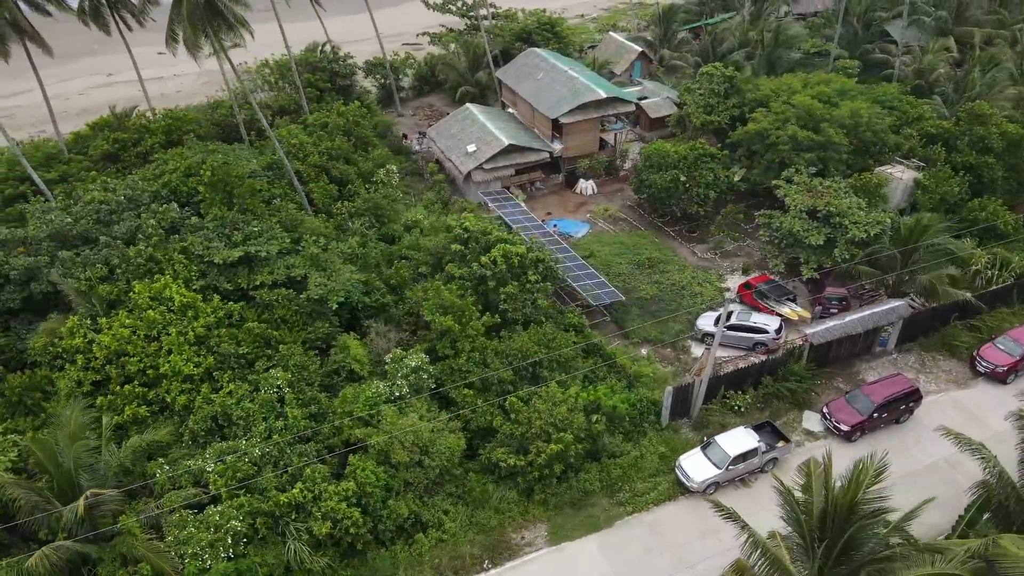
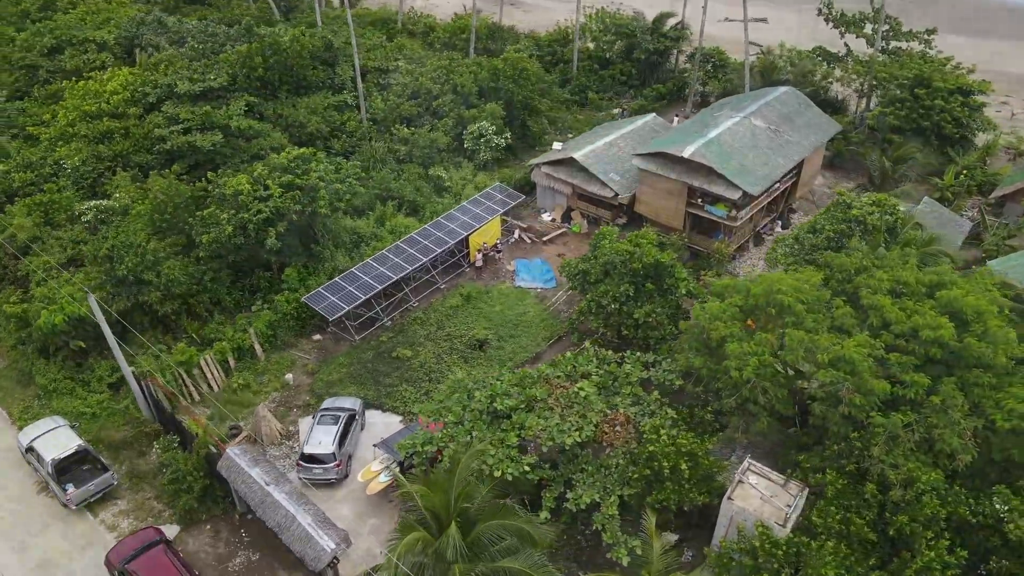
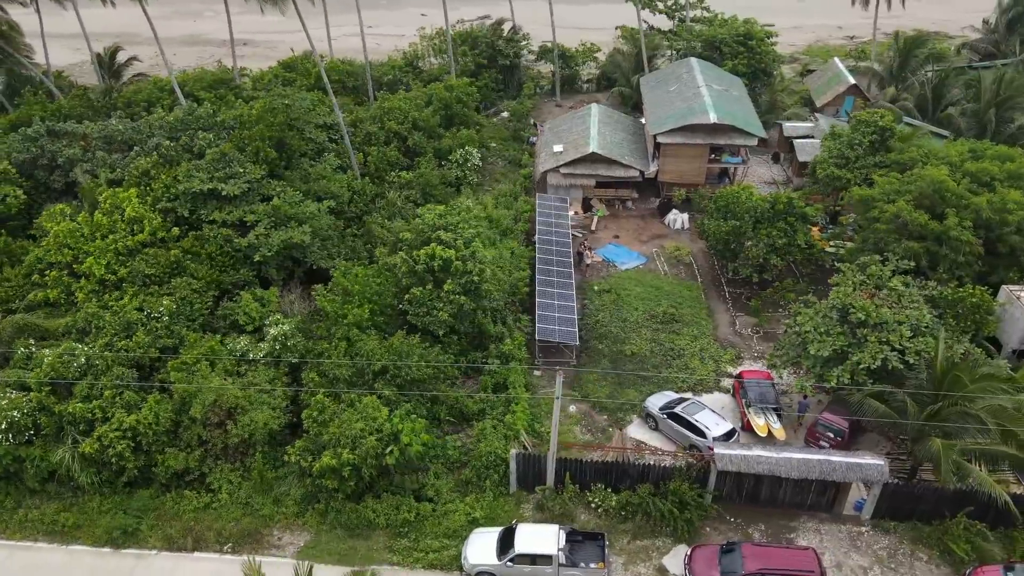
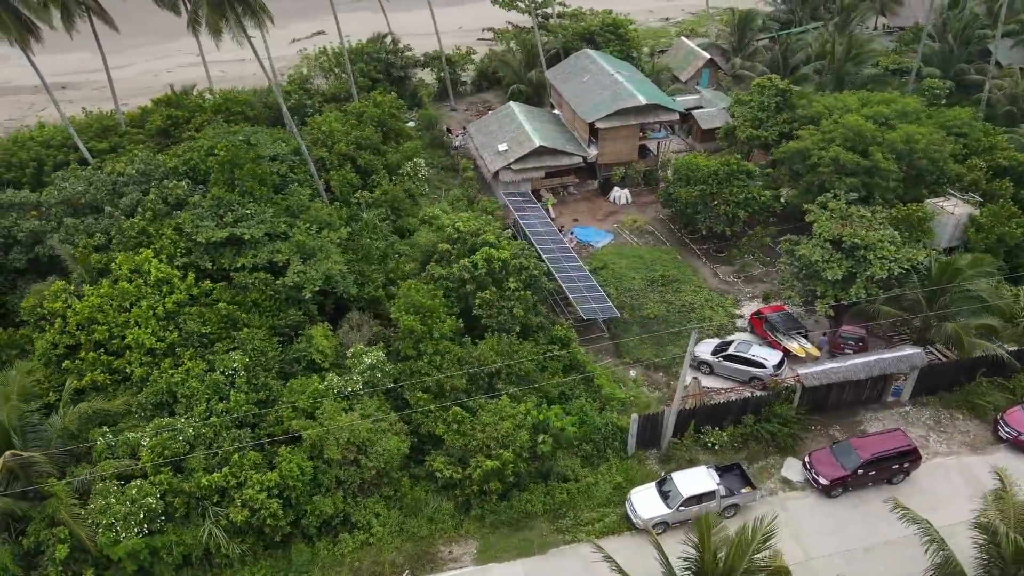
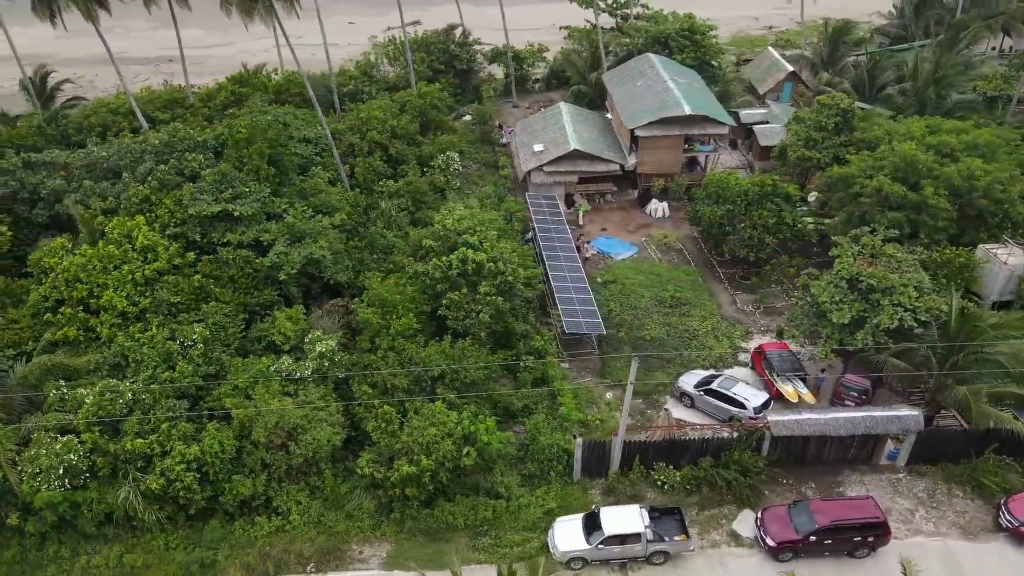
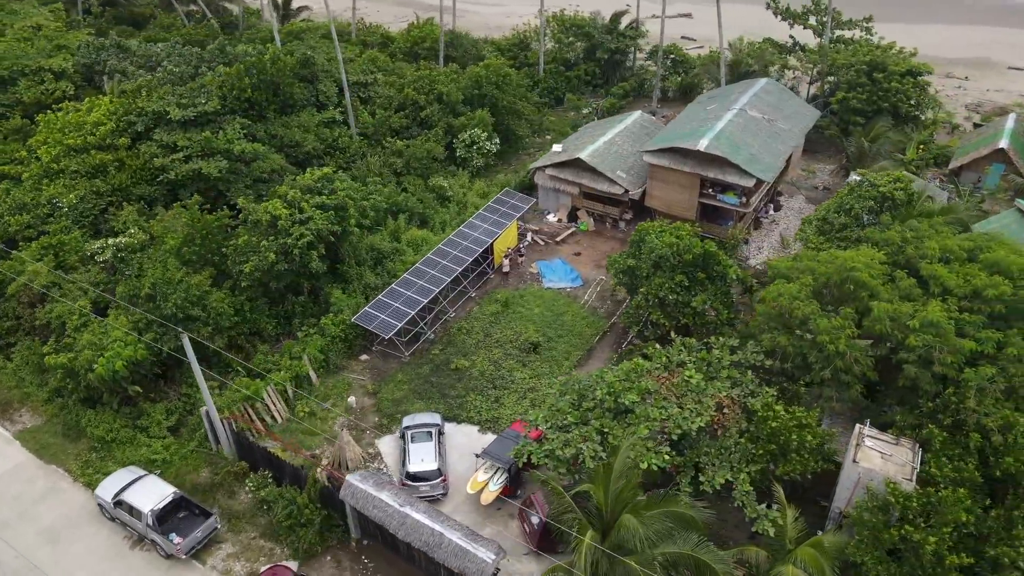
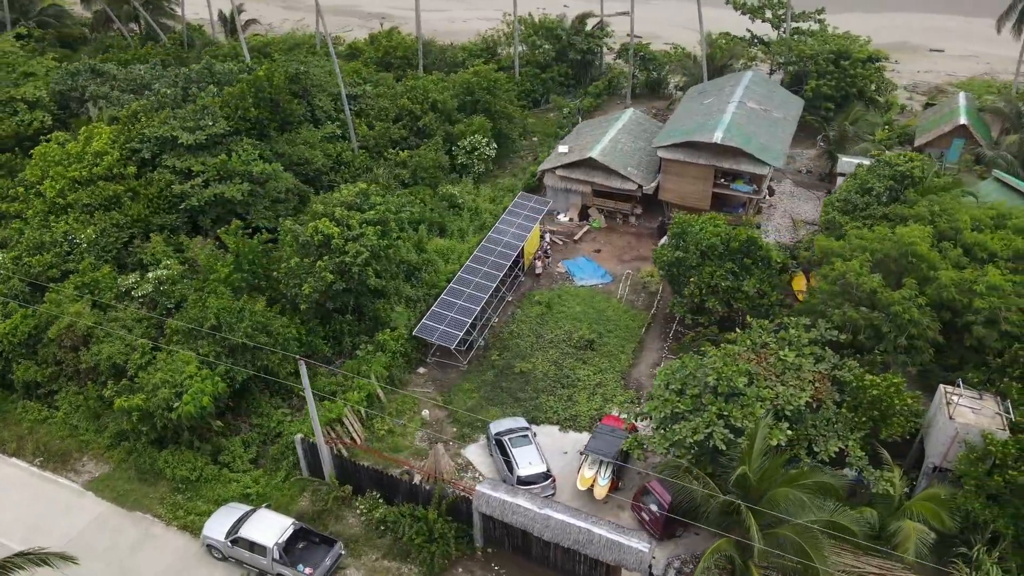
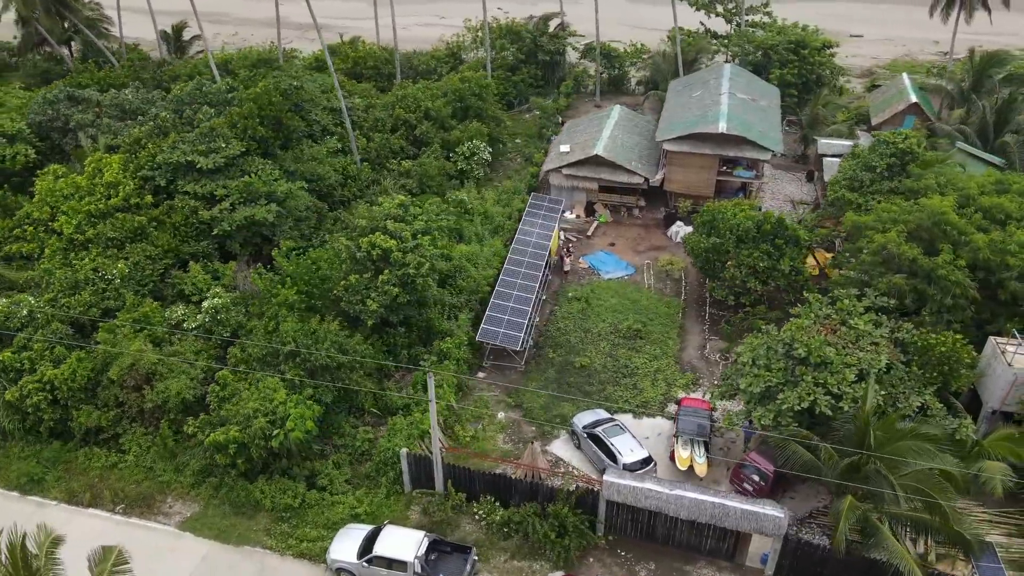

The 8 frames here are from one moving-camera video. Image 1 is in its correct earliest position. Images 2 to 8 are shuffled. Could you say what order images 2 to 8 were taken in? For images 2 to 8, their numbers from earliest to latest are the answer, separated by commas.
4, 5, 3, 8, 7, 6, 2
